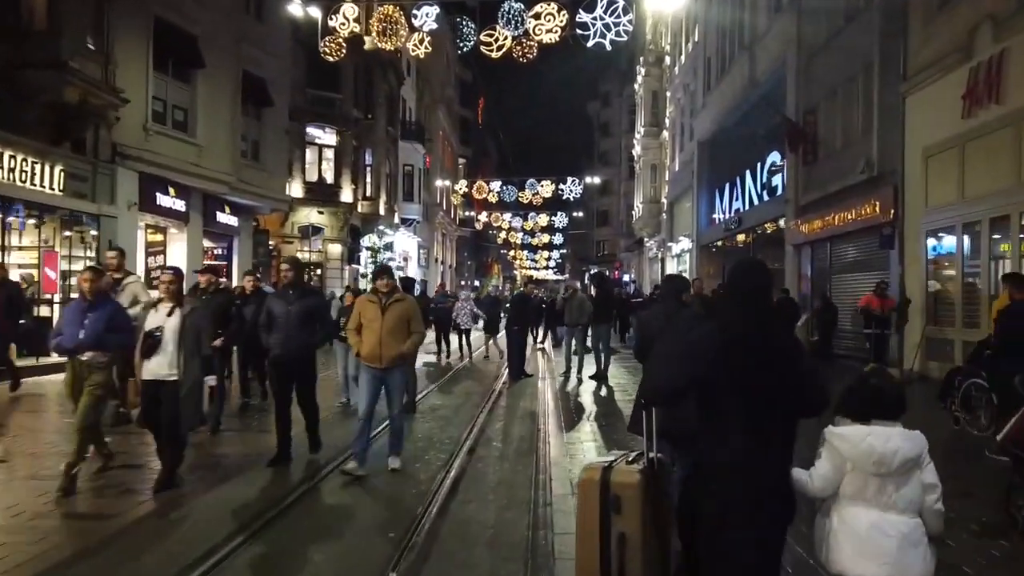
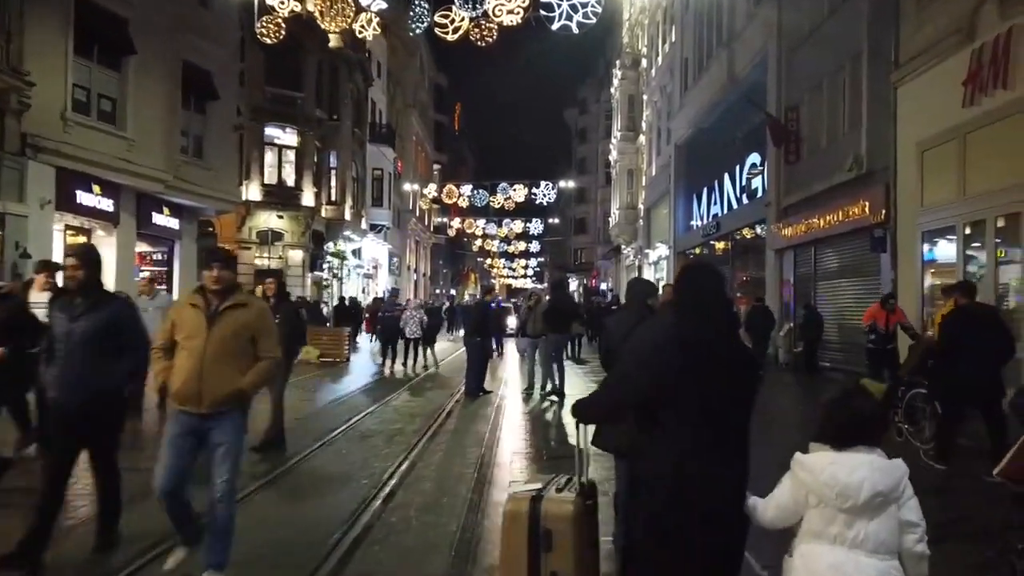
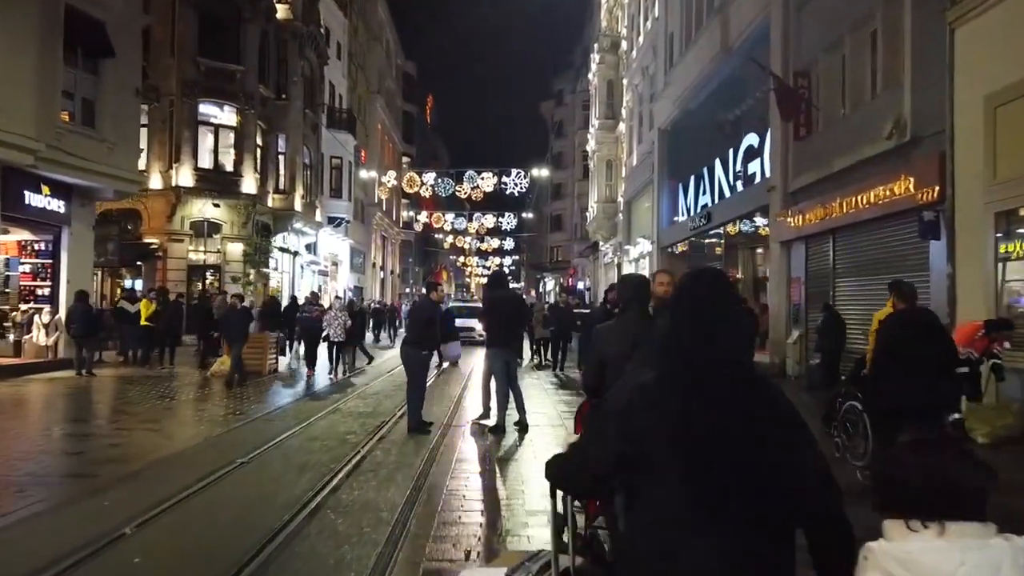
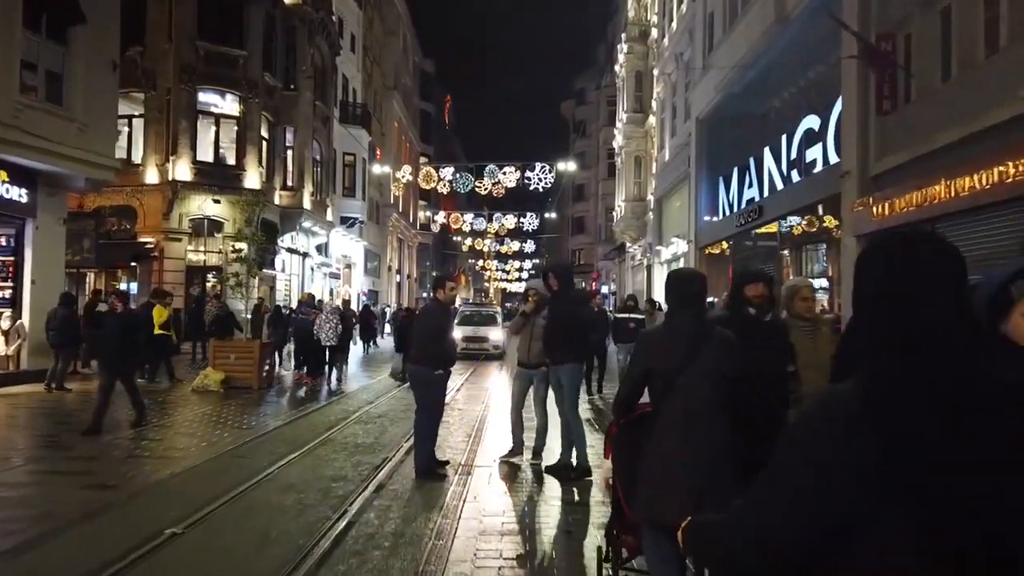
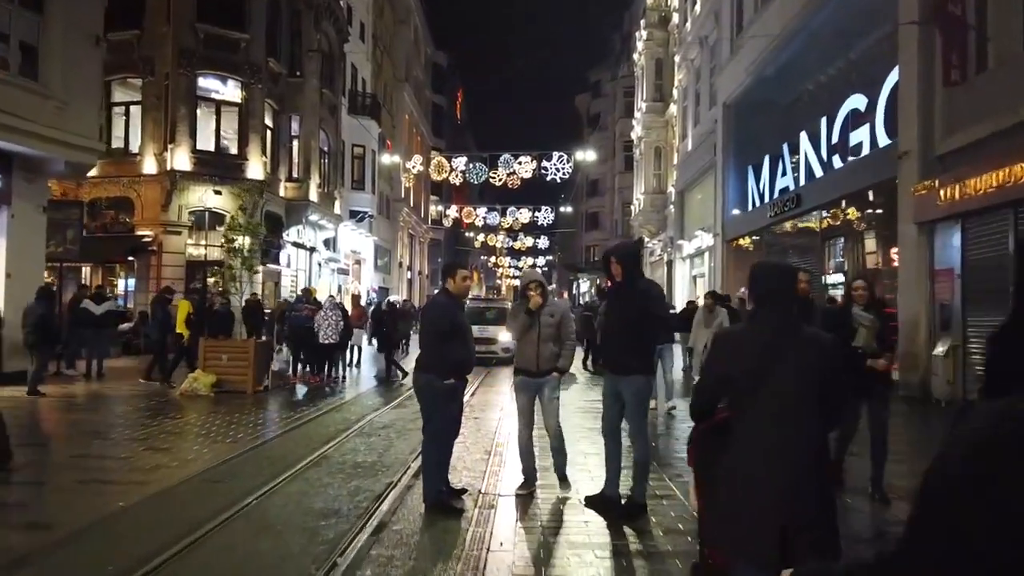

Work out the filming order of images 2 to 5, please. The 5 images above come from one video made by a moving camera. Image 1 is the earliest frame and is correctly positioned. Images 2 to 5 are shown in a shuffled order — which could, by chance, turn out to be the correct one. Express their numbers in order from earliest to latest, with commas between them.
2, 3, 4, 5
